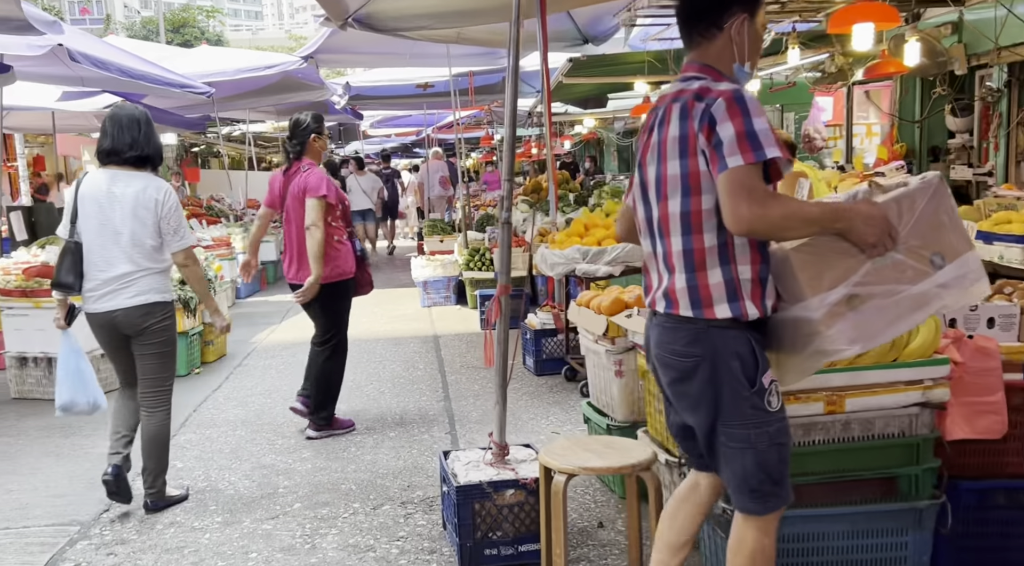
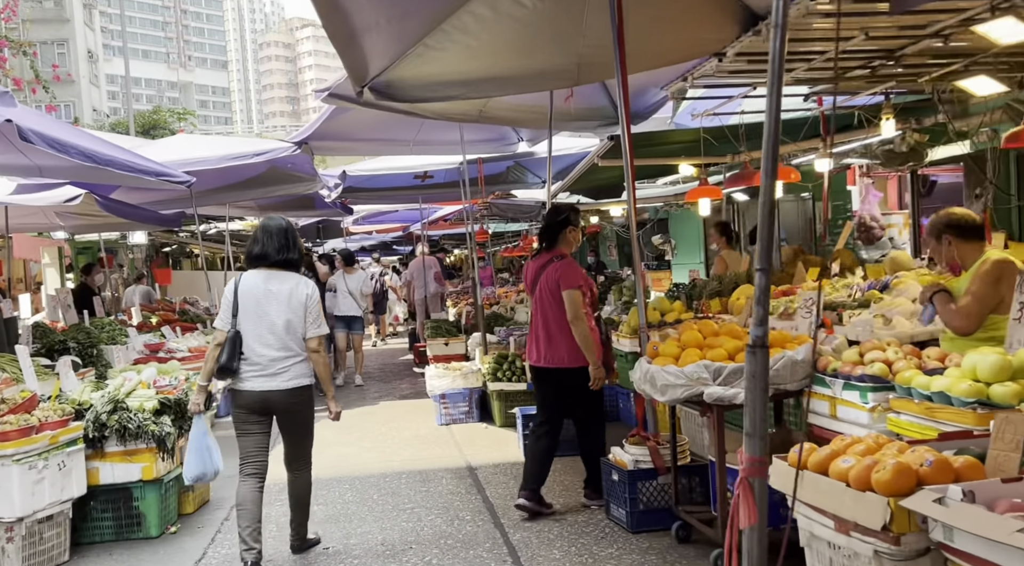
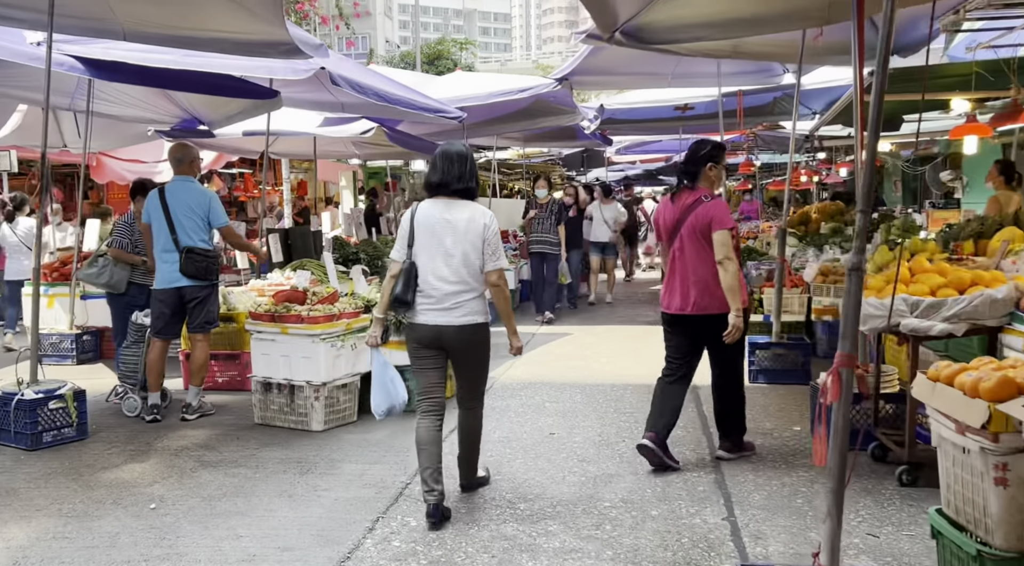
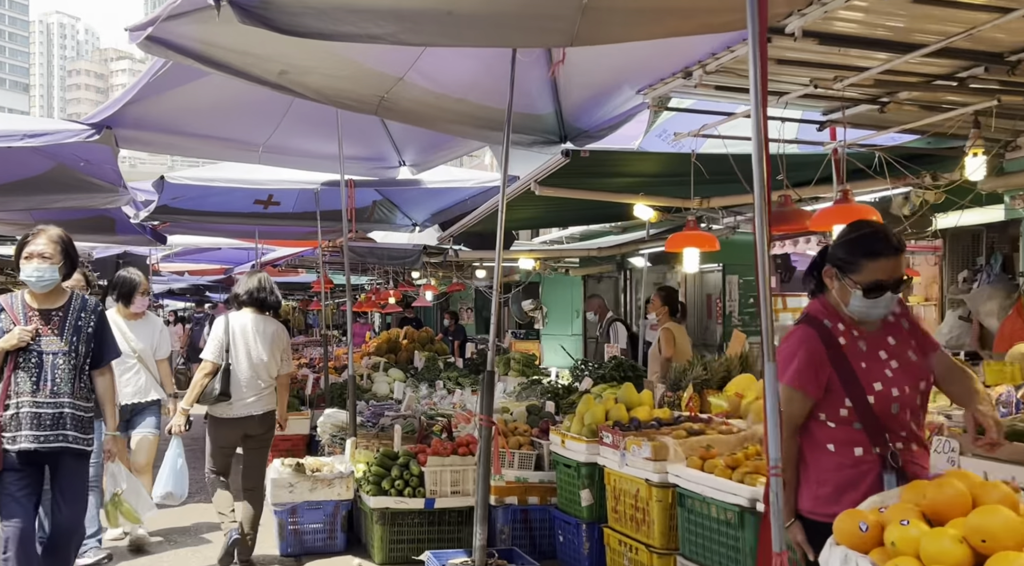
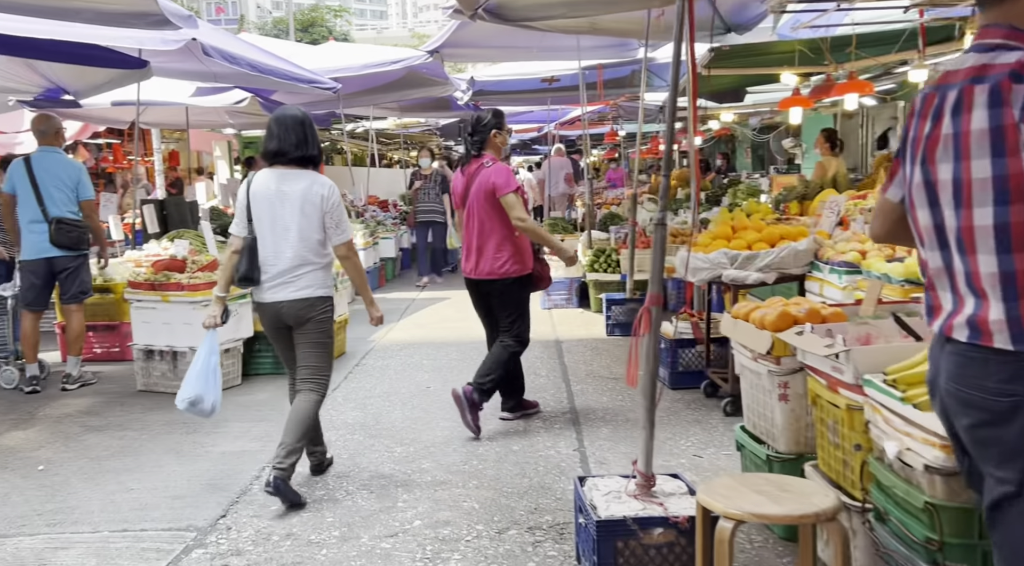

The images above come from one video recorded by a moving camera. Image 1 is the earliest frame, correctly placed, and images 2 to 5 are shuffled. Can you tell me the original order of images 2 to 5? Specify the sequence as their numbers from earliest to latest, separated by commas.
5, 3, 2, 4
